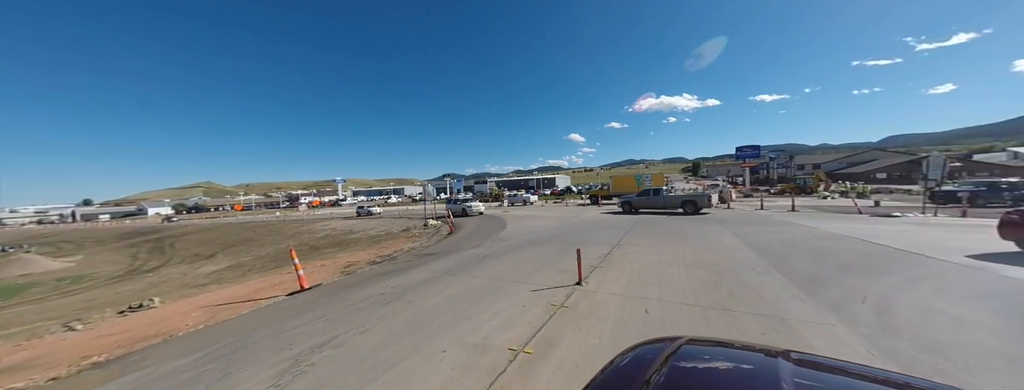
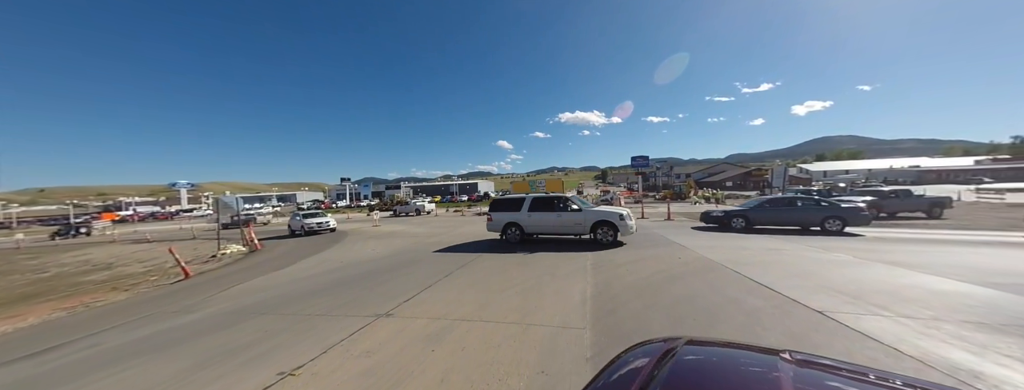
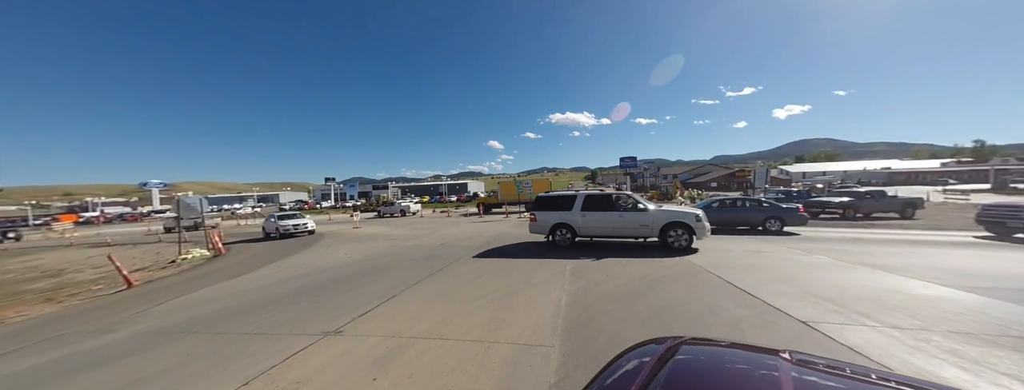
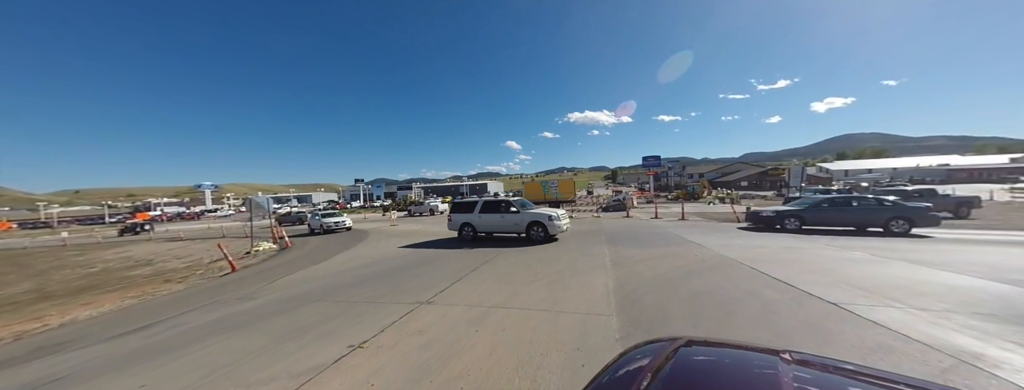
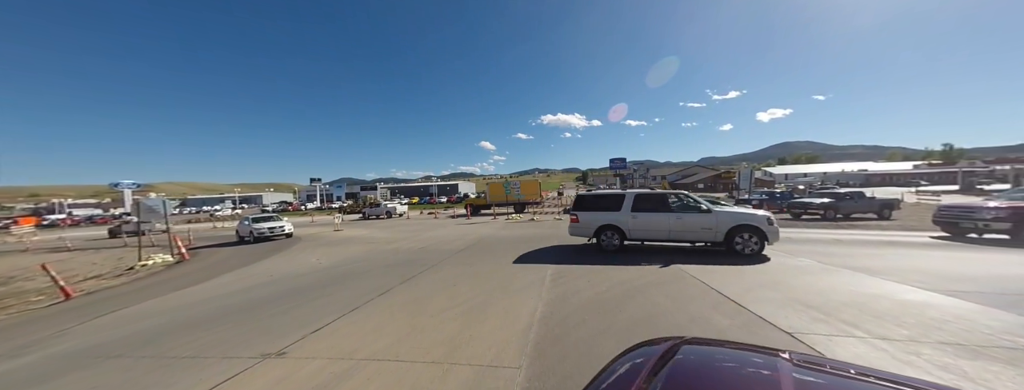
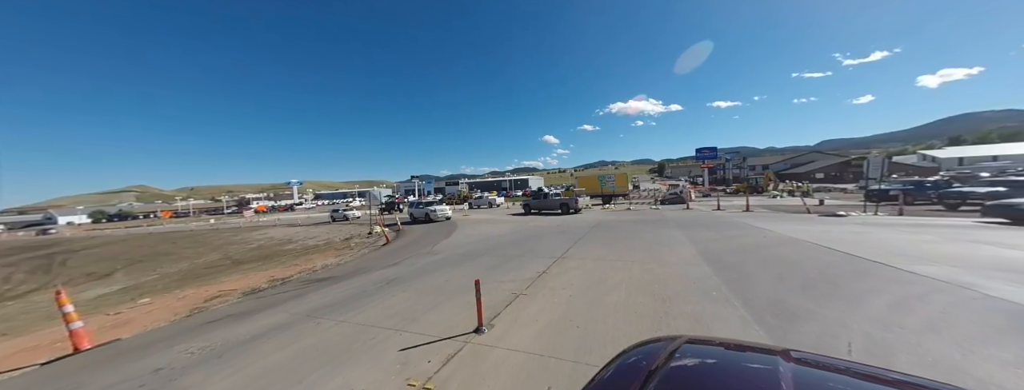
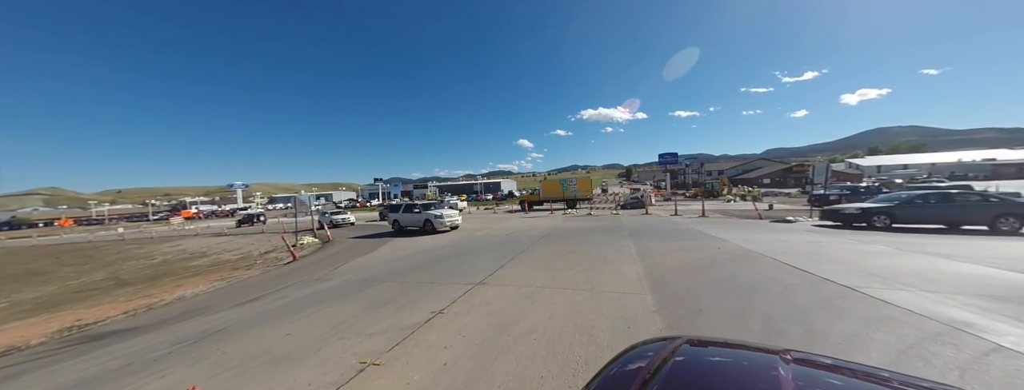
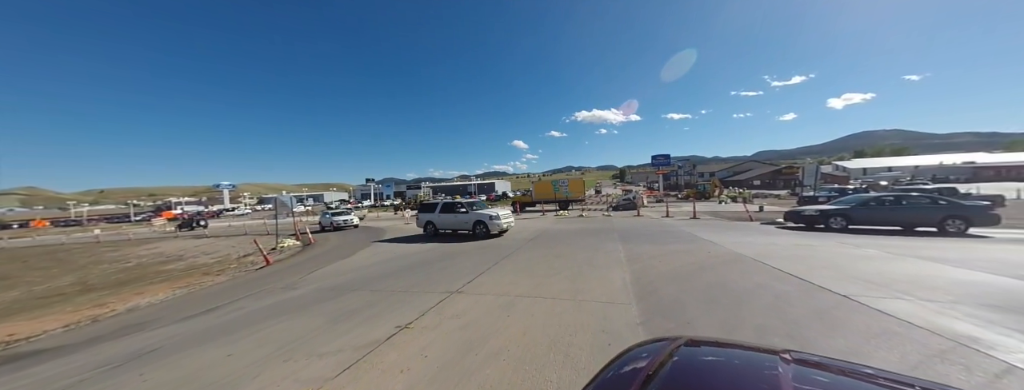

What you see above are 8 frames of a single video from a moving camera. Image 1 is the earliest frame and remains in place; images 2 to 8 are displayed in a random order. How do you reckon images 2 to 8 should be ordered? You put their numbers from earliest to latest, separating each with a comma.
6, 7, 8, 4, 2, 3, 5
